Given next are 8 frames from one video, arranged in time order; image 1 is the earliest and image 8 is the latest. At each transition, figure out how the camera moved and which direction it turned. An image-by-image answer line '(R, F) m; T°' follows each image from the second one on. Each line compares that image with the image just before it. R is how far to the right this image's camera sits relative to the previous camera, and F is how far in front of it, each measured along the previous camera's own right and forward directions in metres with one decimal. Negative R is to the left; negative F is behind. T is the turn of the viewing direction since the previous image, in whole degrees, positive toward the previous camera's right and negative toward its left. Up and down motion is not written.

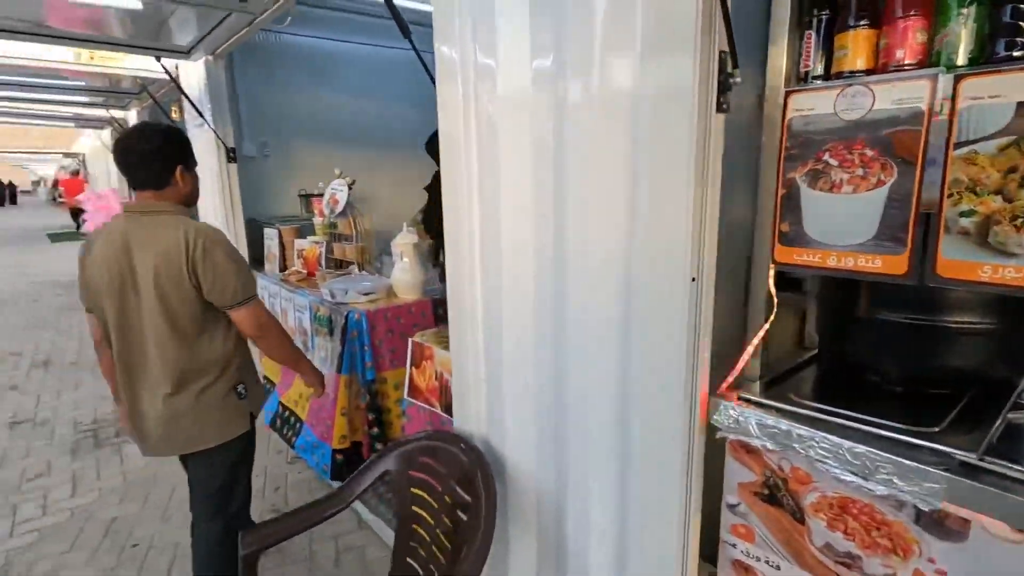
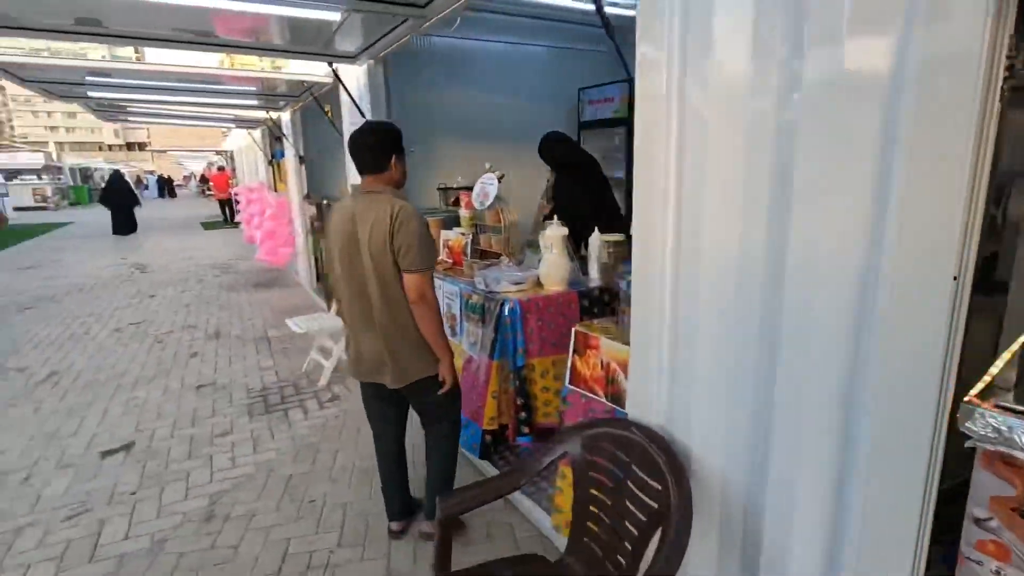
(-0.3, -0.1) m; -10°
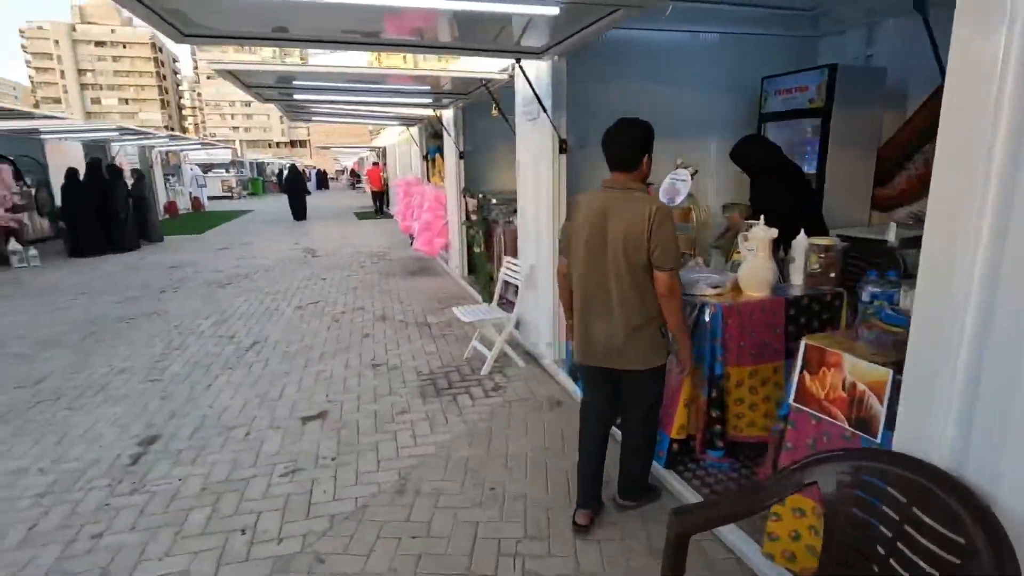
(-0.4, 0.0) m; -13°
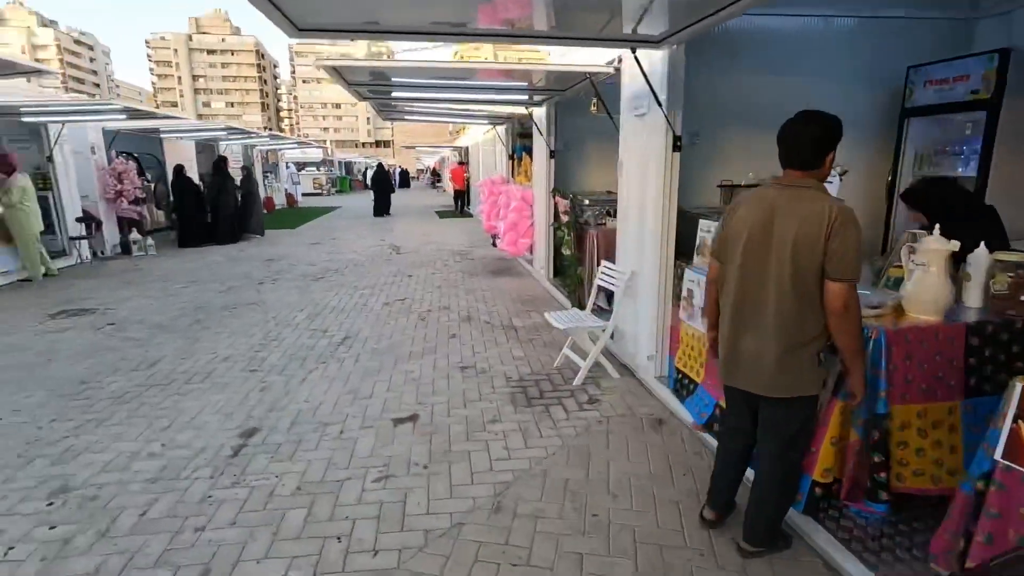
(-0.2, +0.2) m; -8°
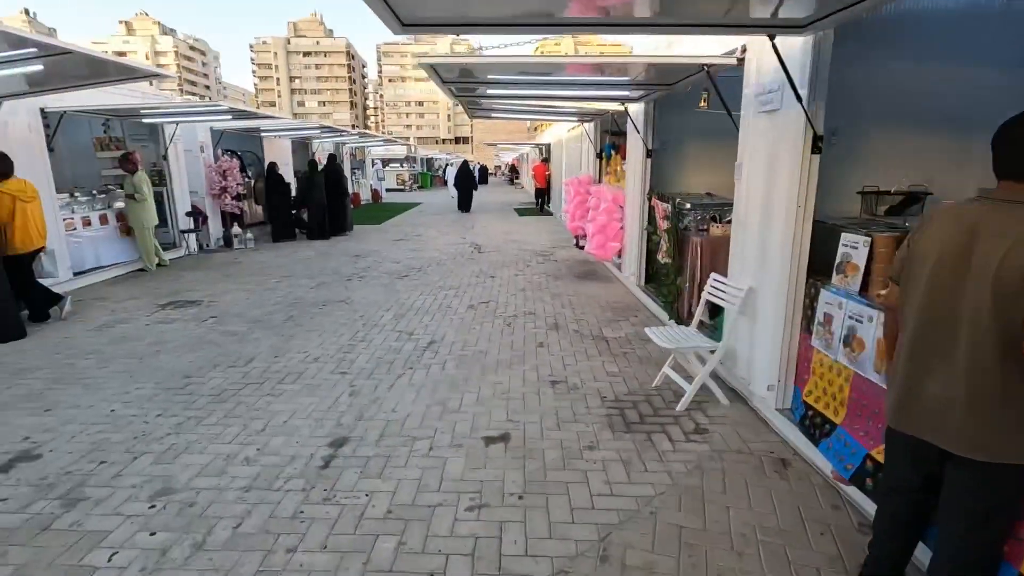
(-0.2, +0.3) m; -8°
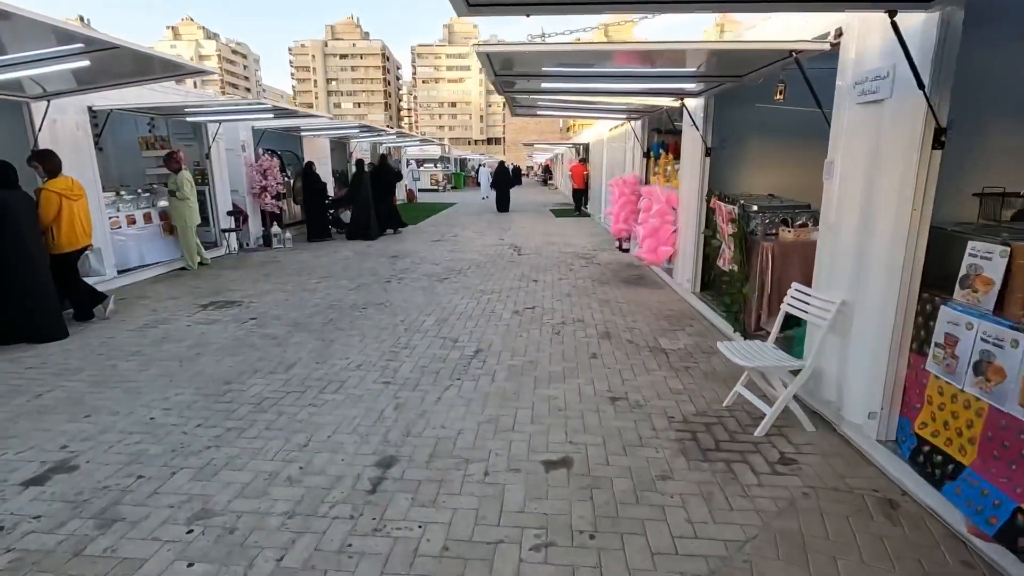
(-0.2, +0.3) m; -3°
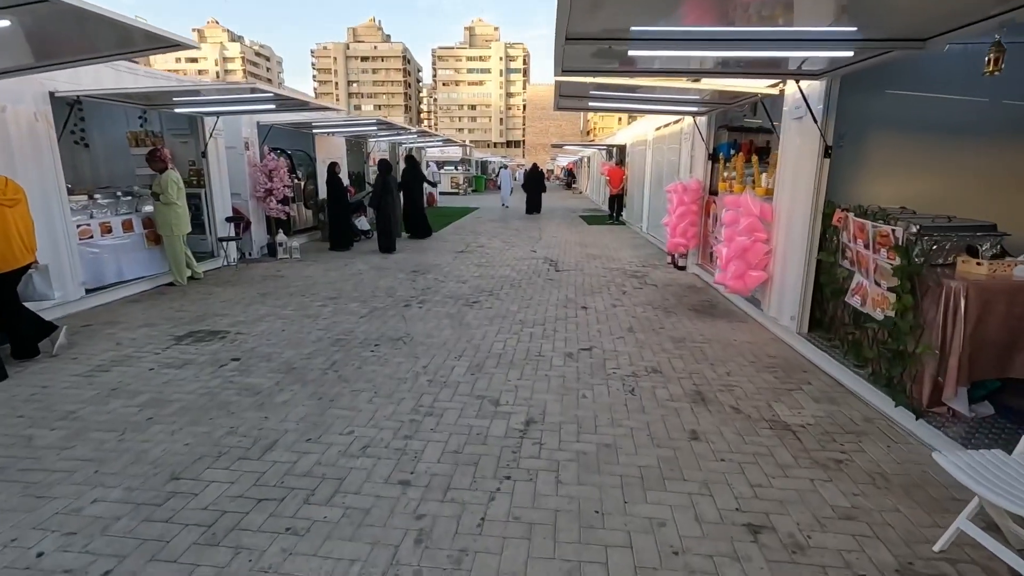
(-0.3, +1.4) m; -2°
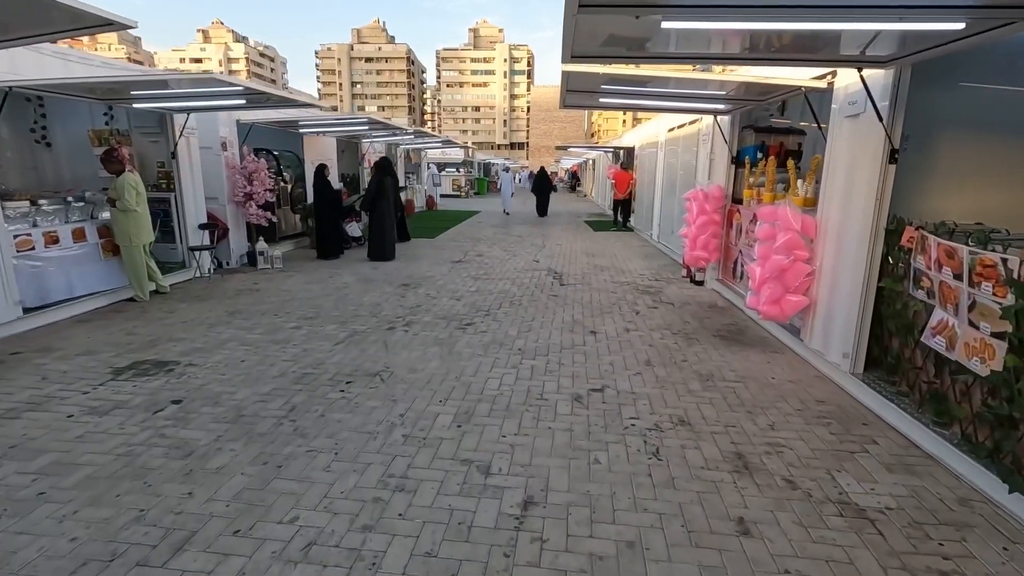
(0.0, +0.8) m; 0°
